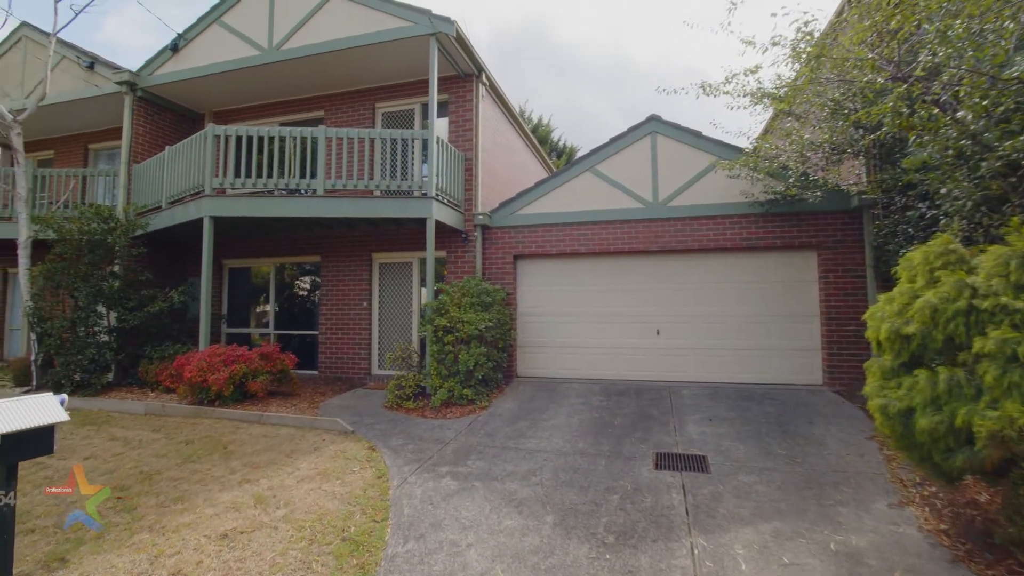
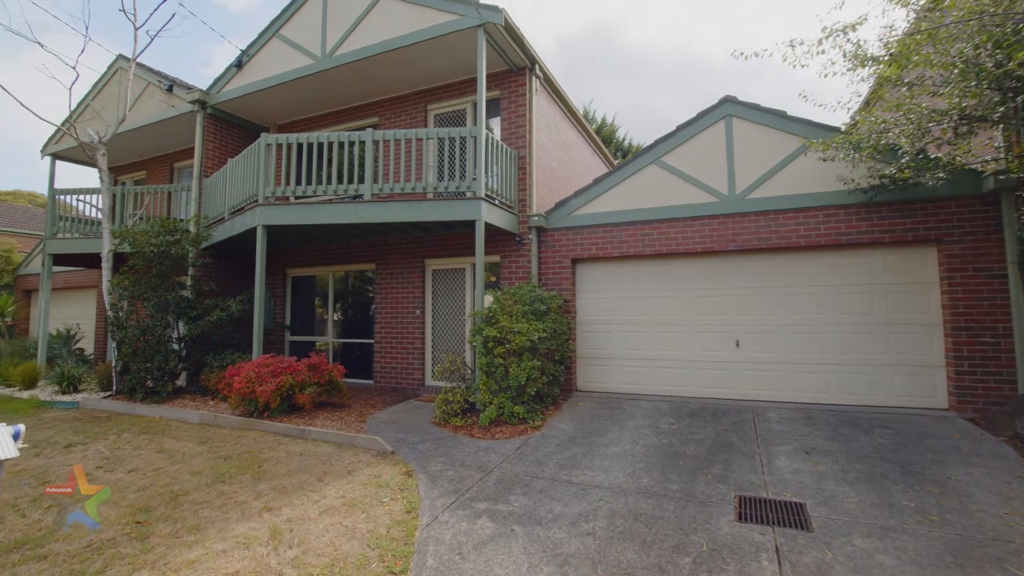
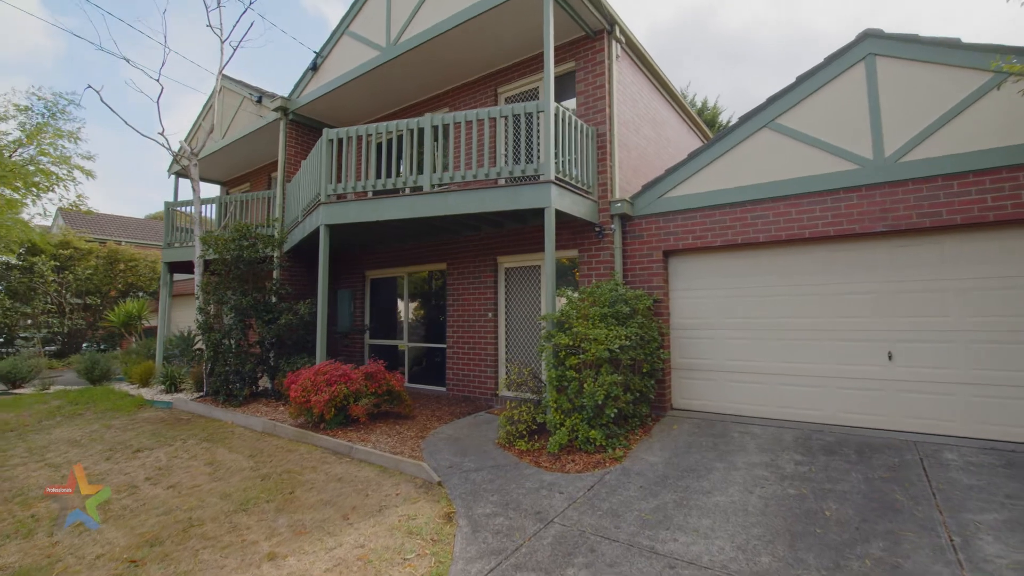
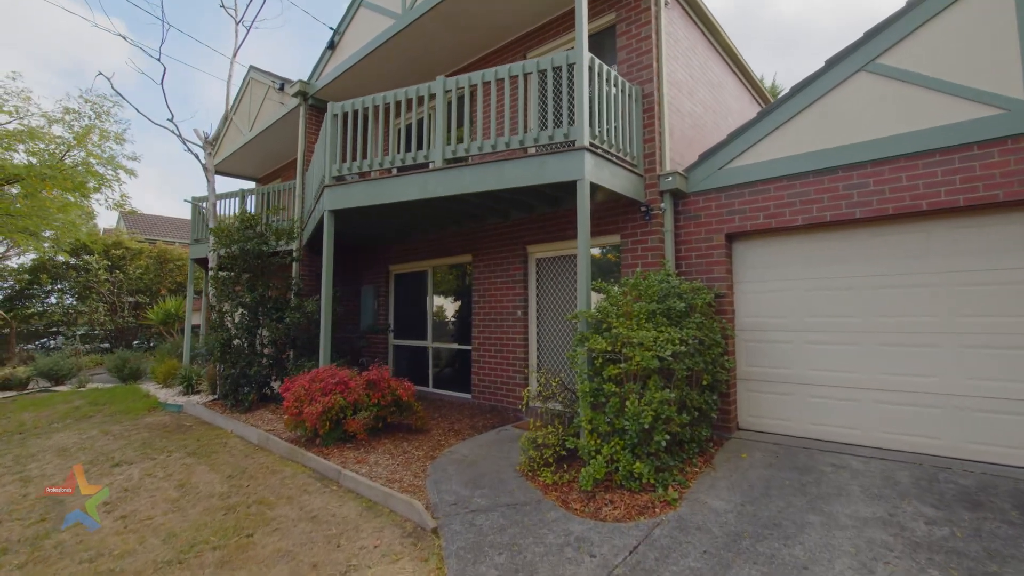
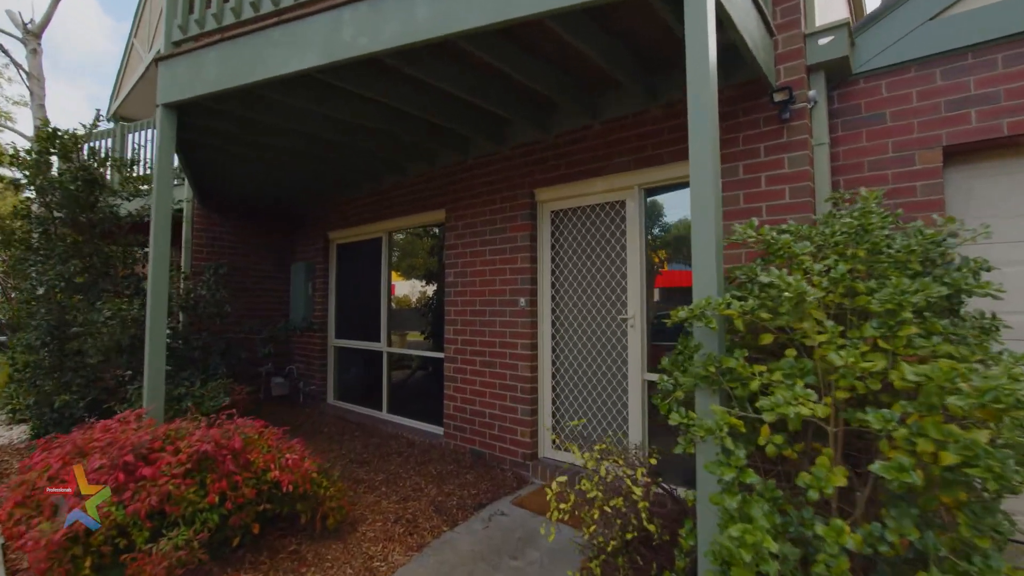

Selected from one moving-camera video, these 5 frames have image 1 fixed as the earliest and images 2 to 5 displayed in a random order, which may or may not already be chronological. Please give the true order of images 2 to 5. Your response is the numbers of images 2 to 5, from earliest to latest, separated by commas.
2, 3, 4, 5
